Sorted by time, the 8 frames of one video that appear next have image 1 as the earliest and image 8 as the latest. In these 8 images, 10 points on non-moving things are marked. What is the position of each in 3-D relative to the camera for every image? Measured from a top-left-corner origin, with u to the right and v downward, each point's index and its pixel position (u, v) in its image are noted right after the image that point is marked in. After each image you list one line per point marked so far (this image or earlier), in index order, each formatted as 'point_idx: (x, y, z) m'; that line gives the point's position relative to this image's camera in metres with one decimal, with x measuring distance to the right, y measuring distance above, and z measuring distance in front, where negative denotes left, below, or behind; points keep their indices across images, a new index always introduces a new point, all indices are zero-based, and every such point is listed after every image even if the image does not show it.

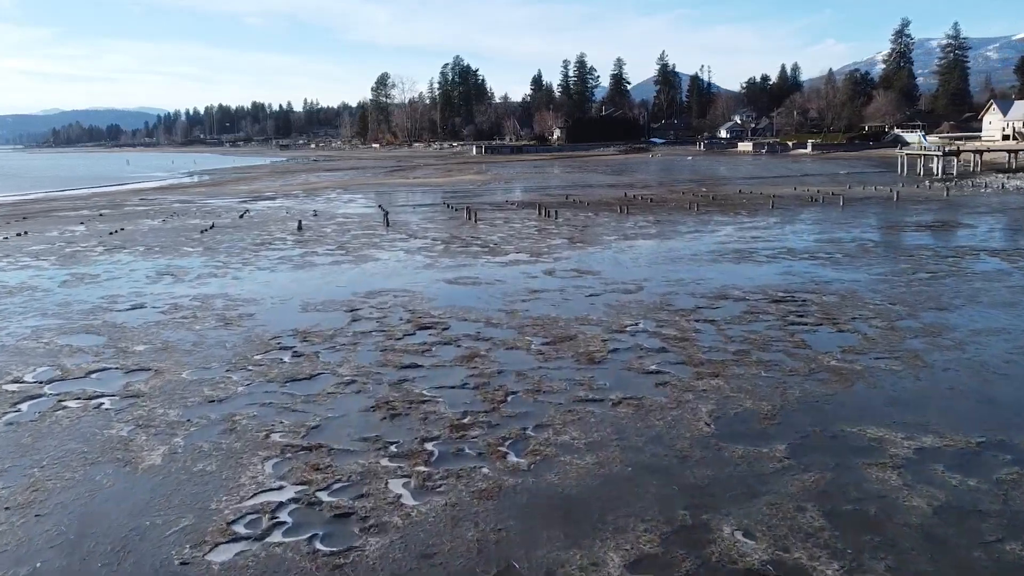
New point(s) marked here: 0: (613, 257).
0: (+2.3, +0.7, +19.6) m
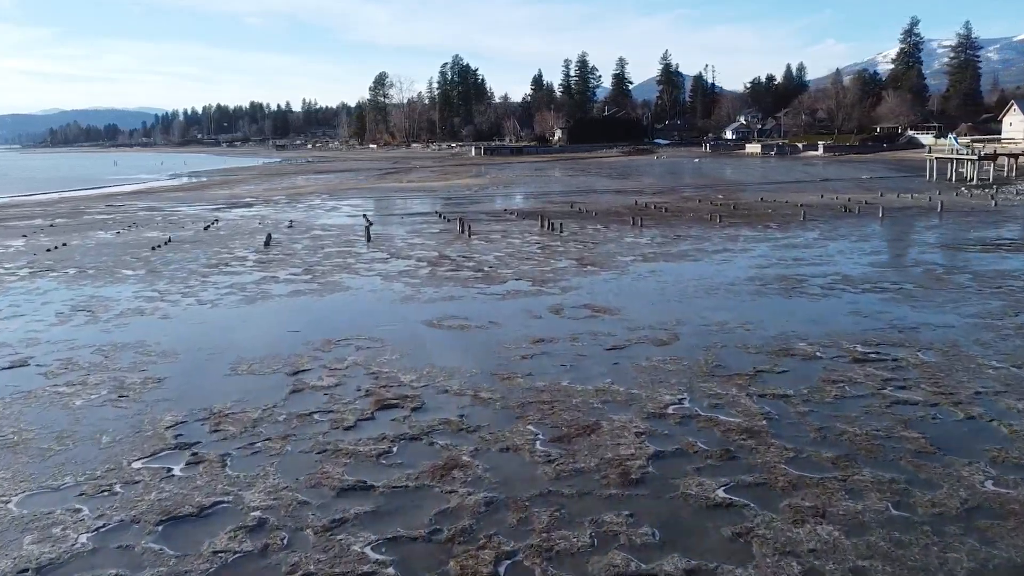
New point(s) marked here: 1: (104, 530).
0: (+2.3, 0.0, +16.1) m
1: (-3.1, -1.8, +6.3) m
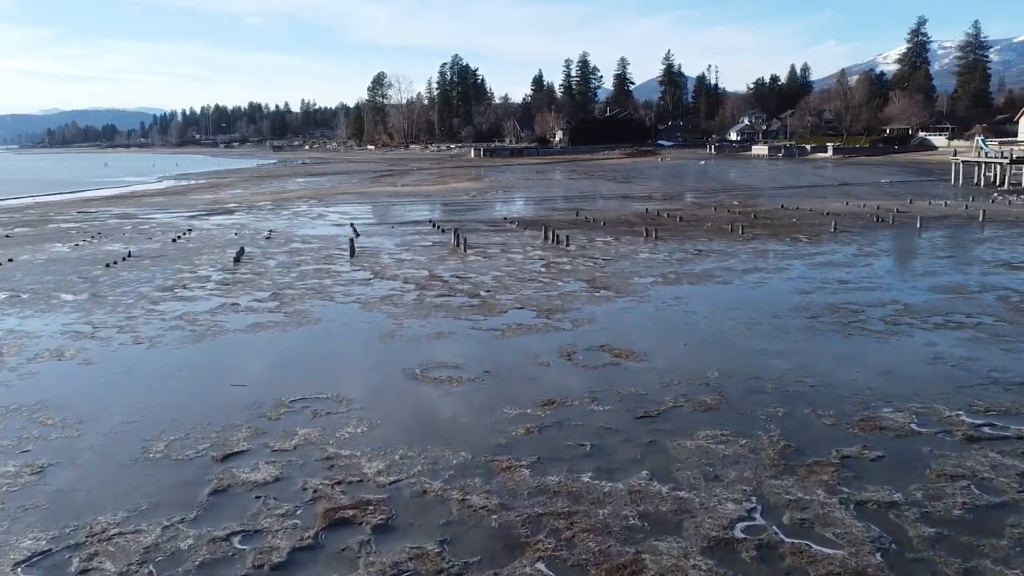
0: (+2.3, -0.5, +13.5) m
1: (-3.0, -2.3, +3.7) m
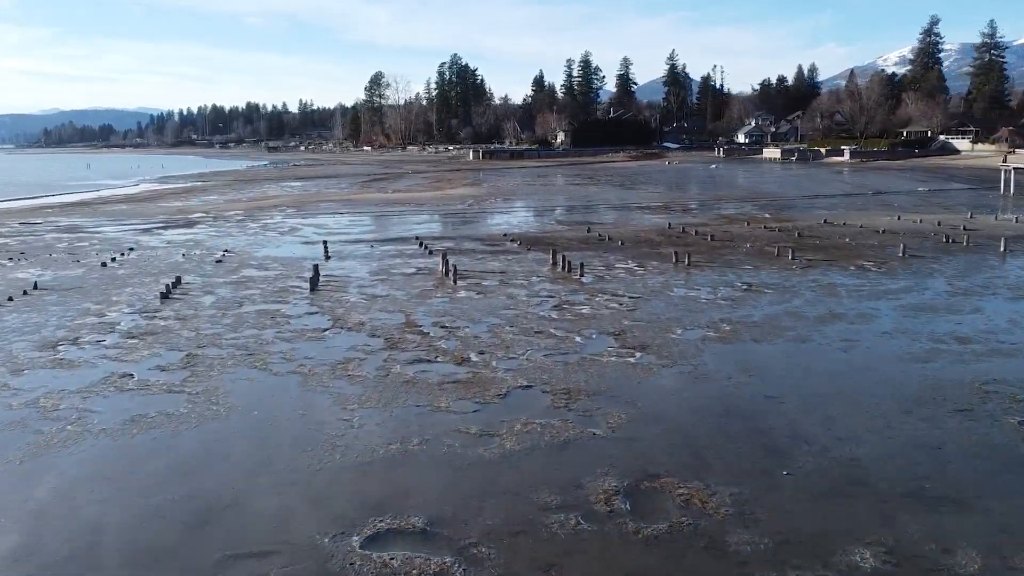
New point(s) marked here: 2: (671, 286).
0: (+2.4, -1.4, +9.1) m
1: (-3.0, -3.2, -0.7) m
2: (+3.3, 0.0, +17.2) m
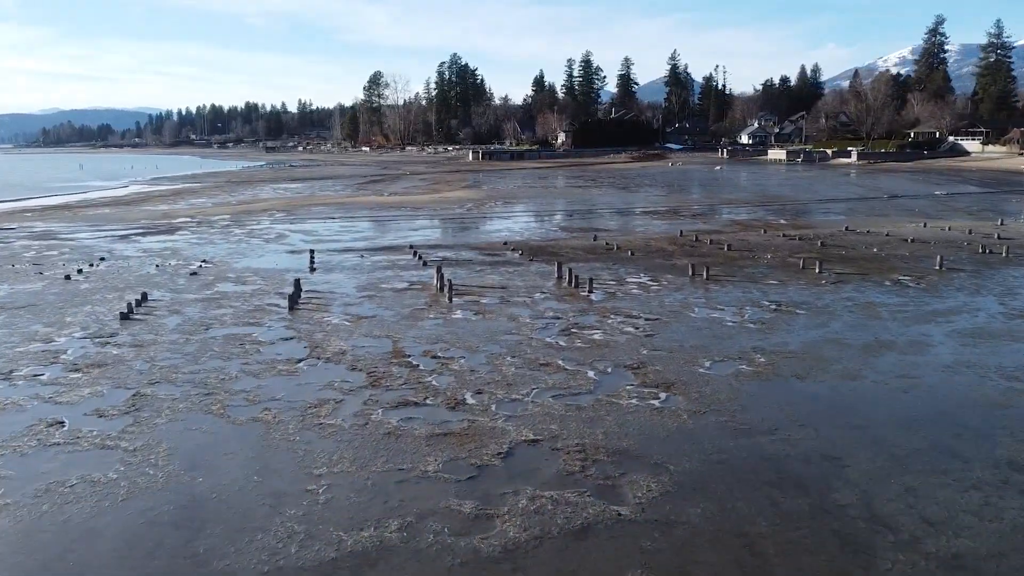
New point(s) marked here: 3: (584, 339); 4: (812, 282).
0: (+2.4, -1.7, +7.4) m
1: (-3.0, -3.5, -2.5) m
2: (+3.3, -0.3, +15.5) m
3: (+1.1, -0.8, +13.0) m
4: (+6.3, +0.1, +17.6) m
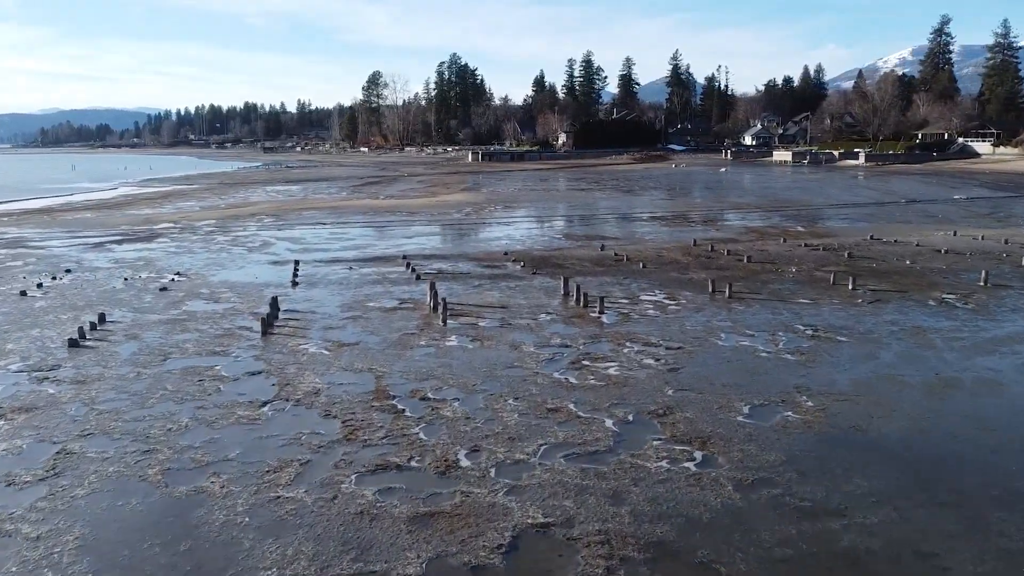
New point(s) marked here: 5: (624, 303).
0: (+2.4, -2.1, +5.6) m
1: (-2.9, -3.9, -4.3) m
2: (+3.4, -0.7, +13.7) m
3: (+1.1, -1.2, +11.2) m
4: (+6.4, -0.3, +15.9) m
5: (+2.1, -0.3, +15.9) m
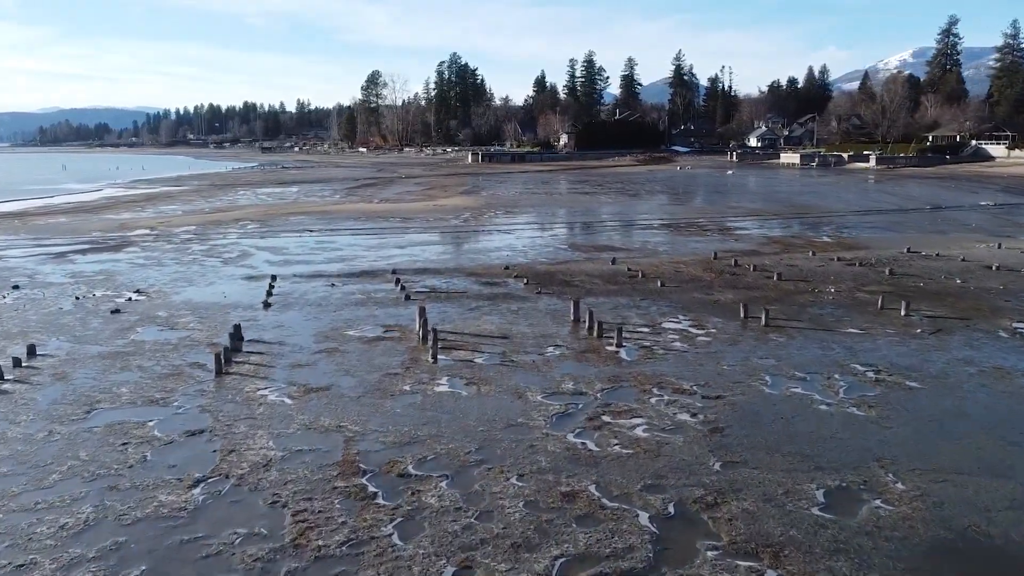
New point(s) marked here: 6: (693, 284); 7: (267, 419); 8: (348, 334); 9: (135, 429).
0: (+2.5, -2.5, +3.3) m
1: (-2.9, -4.3, -6.5) m
2: (+3.4, -1.1, +11.4) m
3: (+1.2, -1.6, +9.0) m
4: (+6.4, -0.7, +13.6) m
5: (+2.1, -0.7, +13.7) m
6: (+3.9, +0.1, +18.2) m
7: (-2.8, -1.5, +9.6) m
8: (-2.8, -0.8, +14.0) m
9: (-4.2, -1.6, +9.3) m
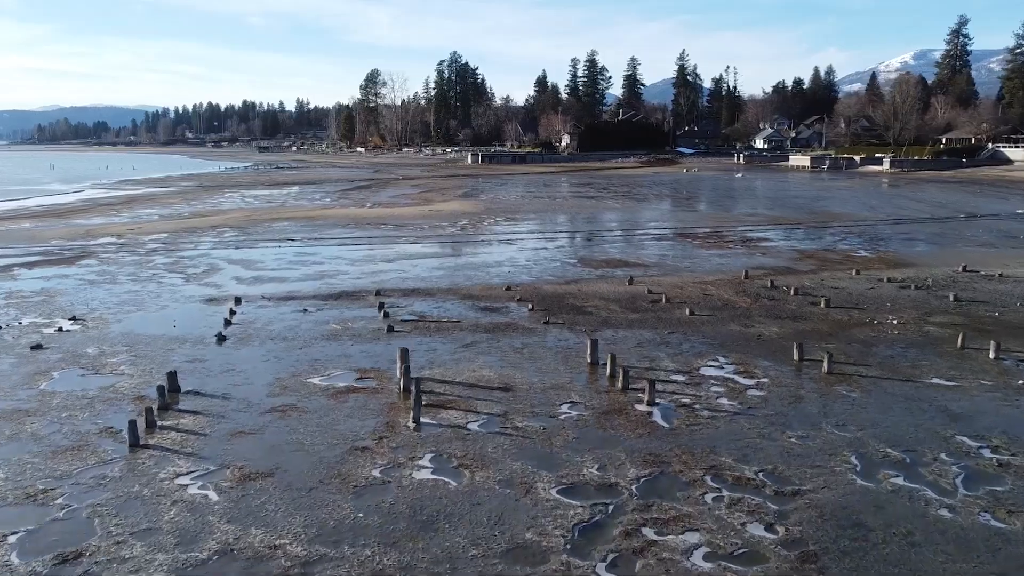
0: (+2.5, -3.1, +0.6) m
1: (-2.9, -4.8, -9.2) m
2: (+3.4, -1.7, +8.7) m
3: (+1.2, -2.1, +6.2) m
4: (+6.5, -1.3, +10.9) m
5: (+2.2, -1.3, +11.0) m
6: (+4.0, -0.5, +15.4) m
7: (-2.8, -2.0, +6.9) m
8: (-2.7, -1.3, +11.3) m
9: (-4.2, -2.1, +6.6) m
